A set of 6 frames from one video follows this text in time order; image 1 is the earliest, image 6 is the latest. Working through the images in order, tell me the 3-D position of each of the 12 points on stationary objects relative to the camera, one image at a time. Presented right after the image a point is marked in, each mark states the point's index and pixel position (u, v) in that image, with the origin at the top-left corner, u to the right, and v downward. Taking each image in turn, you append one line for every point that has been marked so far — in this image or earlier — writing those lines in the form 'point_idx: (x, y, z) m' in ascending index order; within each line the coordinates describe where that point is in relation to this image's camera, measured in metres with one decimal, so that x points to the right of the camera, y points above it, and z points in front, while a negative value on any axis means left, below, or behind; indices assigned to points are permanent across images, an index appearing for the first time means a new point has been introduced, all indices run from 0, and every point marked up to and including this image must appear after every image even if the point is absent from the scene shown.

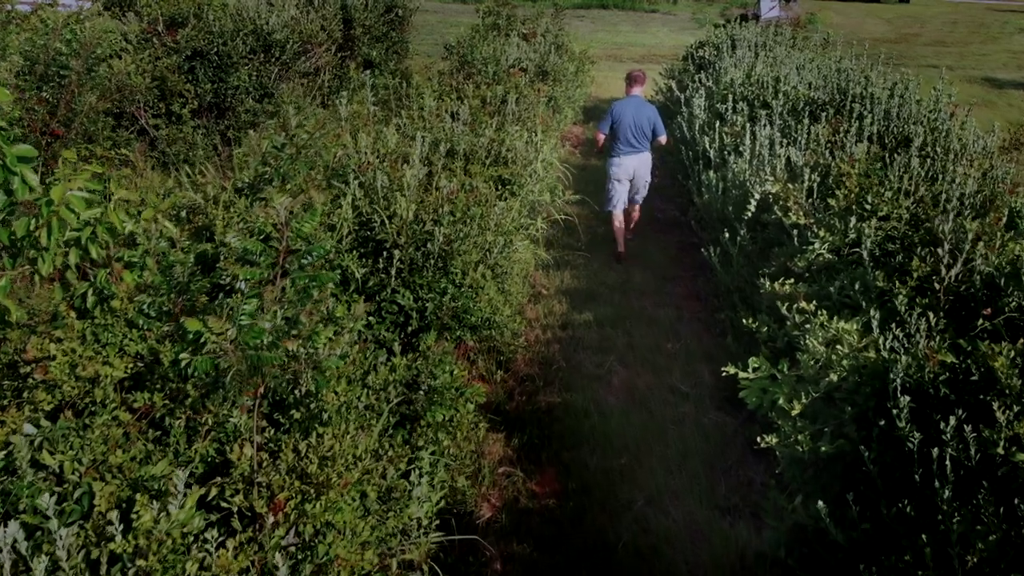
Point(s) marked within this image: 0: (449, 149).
0: (-0.4, +0.9, +5.9) m
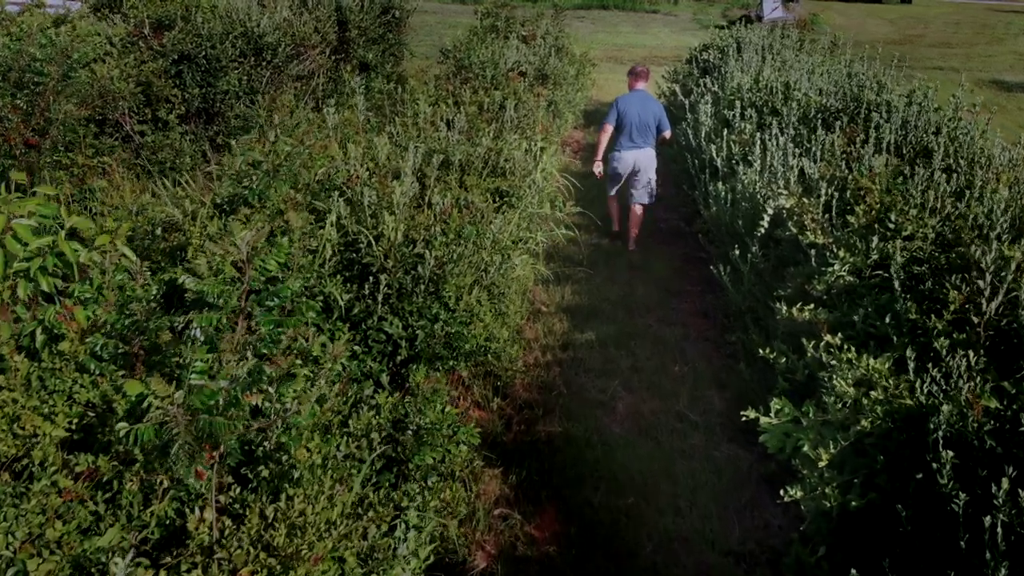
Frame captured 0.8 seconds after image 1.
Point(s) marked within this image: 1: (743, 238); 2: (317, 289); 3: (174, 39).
0: (-0.4, +0.8, +5.6) m
1: (+1.4, +0.3, +5.5) m
2: (-0.7, 0.0, +3.4) m
3: (-2.9, +2.2, +8.0) m
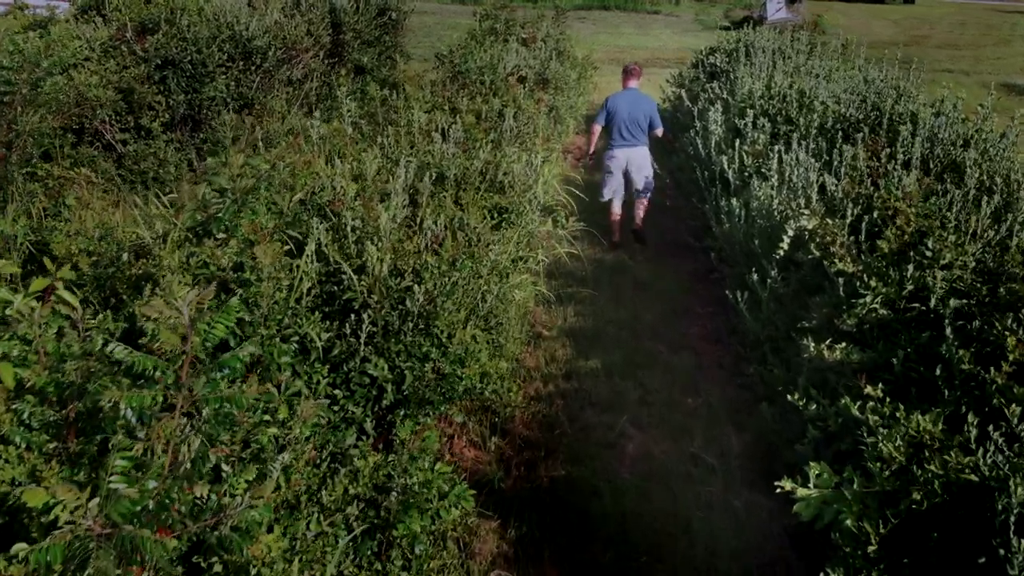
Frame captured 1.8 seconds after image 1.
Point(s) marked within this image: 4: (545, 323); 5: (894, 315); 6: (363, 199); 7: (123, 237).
0: (-0.4, +0.6, +5.2) m
1: (+1.4, +0.2, +5.1) m
2: (-0.7, -0.1, +3.0) m
3: (-3.0, +2.0, +7.7) m
4: (+0.2, -0.2, +5.5) m
5: (+1.5, -0.1, +3.6) m
6: (-0.7, +0.4, +4.1) m
7: (-1.8, +0.2, +4.3) m
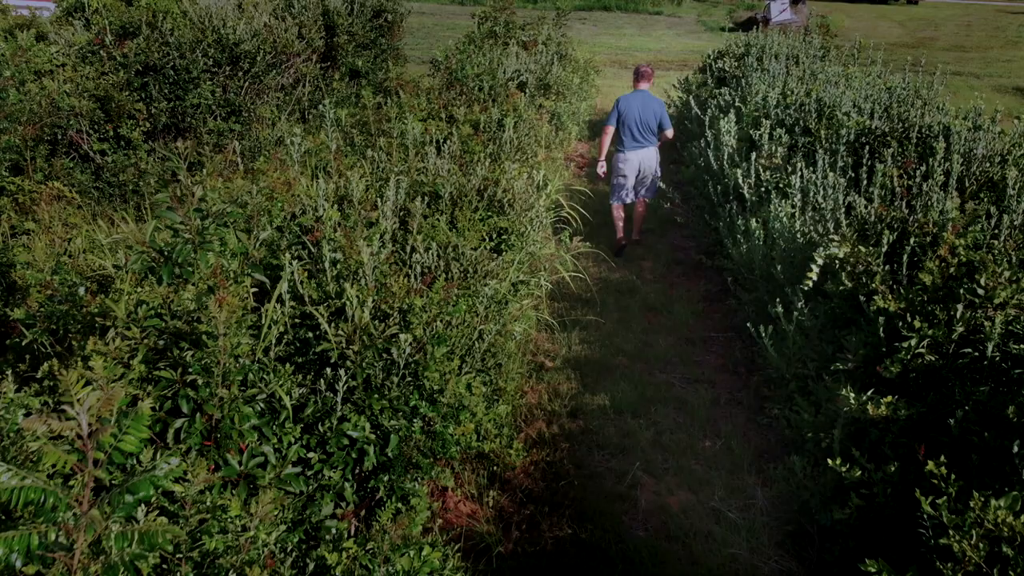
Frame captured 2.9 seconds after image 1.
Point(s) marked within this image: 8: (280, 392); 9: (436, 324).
0: (-0.4, +0.5, +4.8) m
1: (+1.4, 0.0, +4.7) m
2: (-0.7, -0.3, +2.6) m
3: (-3.0, +1.9, +7.2) m
4: (+0.2, -0.4, +5.1) m
5: (+1.5, -0.3, +3.2) m
6: (-0.7, +0.2, +3.7) m
7: (-1.8, +0.1, +3.9) m
8: (-0.7, -0.3, +2.7) m
9: (-0.3, -0.1, +3.1) m
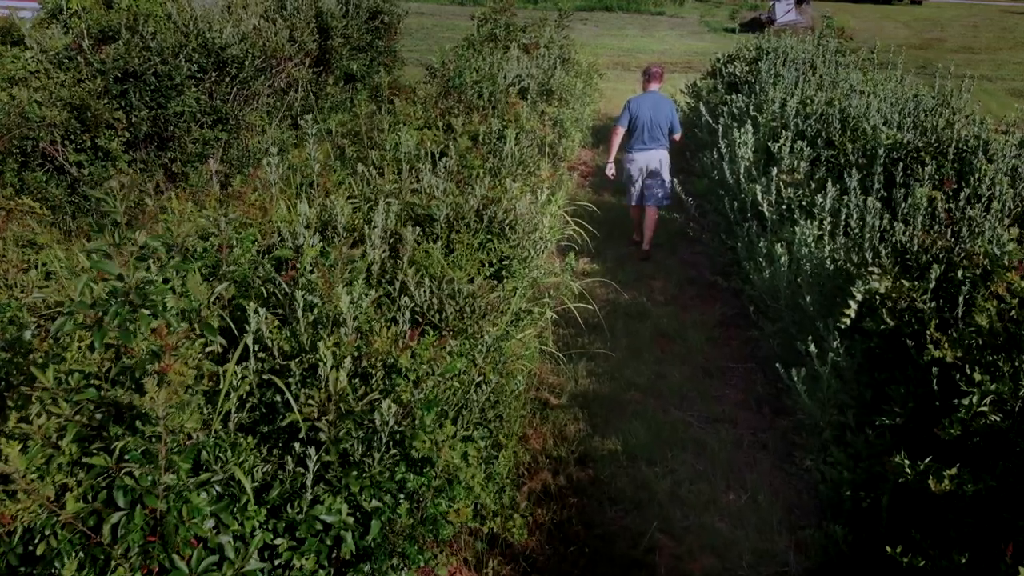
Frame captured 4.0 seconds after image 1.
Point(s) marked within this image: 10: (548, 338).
0: (-0.4, +0.3, +4.4) m
1: (+1.4, -0.1, +4.3) m
2: (-0.7, -0.4, +2.2) m
3: (-2.9, +1.7, +6.8) m
4: (+0.2, -0.5, +4.7) m
5: (+1.5, -0.4, +2.7) m
6: (-0.7, +0.1, +3.3) m
7: (-1.8, -0.1, +3.5) m
8: (-0.7, -0.5, +2.2) m
9: (-0.2, -0.3, +2.7) m
10: (+0.2, -0.3, +4.9) m
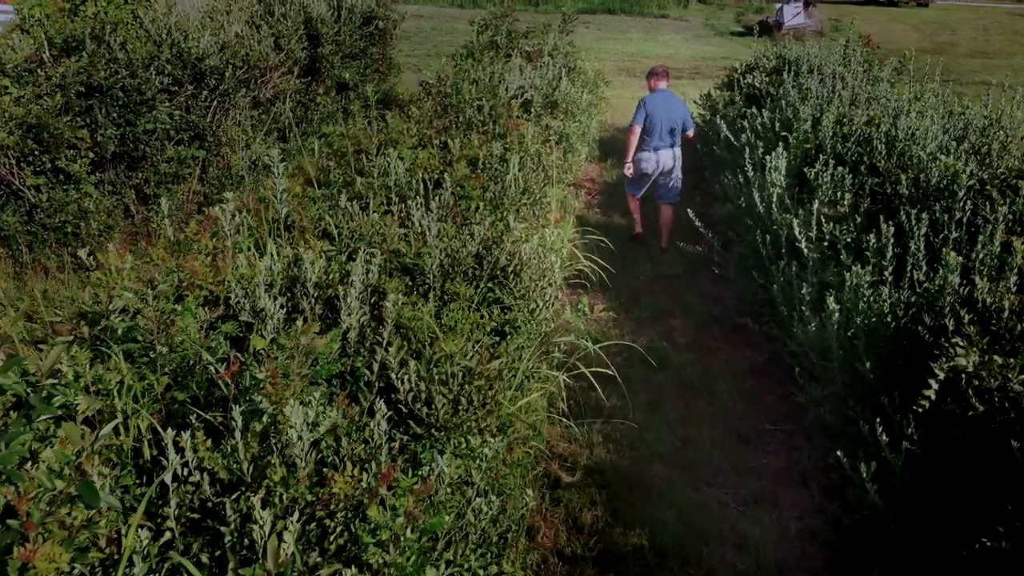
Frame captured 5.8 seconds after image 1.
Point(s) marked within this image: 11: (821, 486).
0: (-0.4, +0.1, +3.8) m
1: (+1.4, -0.4, +3.6) m
2: (-0.7, -0.7, +1.6) m
3: (-2.9, +1.5, +6.2) m
4: (+0.2, -0.8, +4.1) m
5: (+1.5, -0.7, +2.1) m
6: (-0.6, -0.2, +2.7) m
7: (-1.8, -0.3, +2.8) m
8: (-0.6, -0.7, +1.6) m
9: (-0.2, -0.5, +2.0) m
10: (+0.2, -0.5, +4.3) m
11: (+1.3, -0.8, +3.9) m
